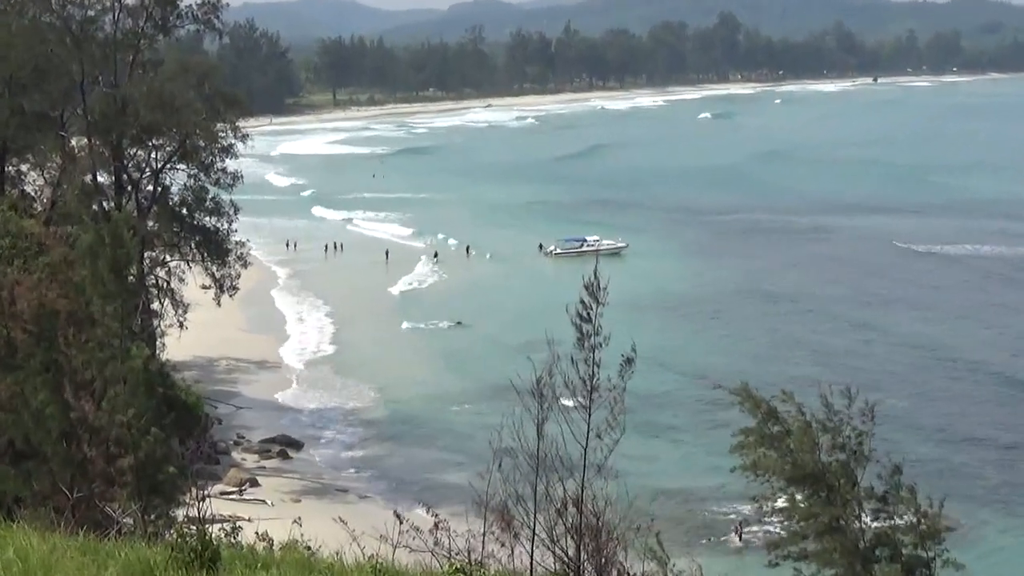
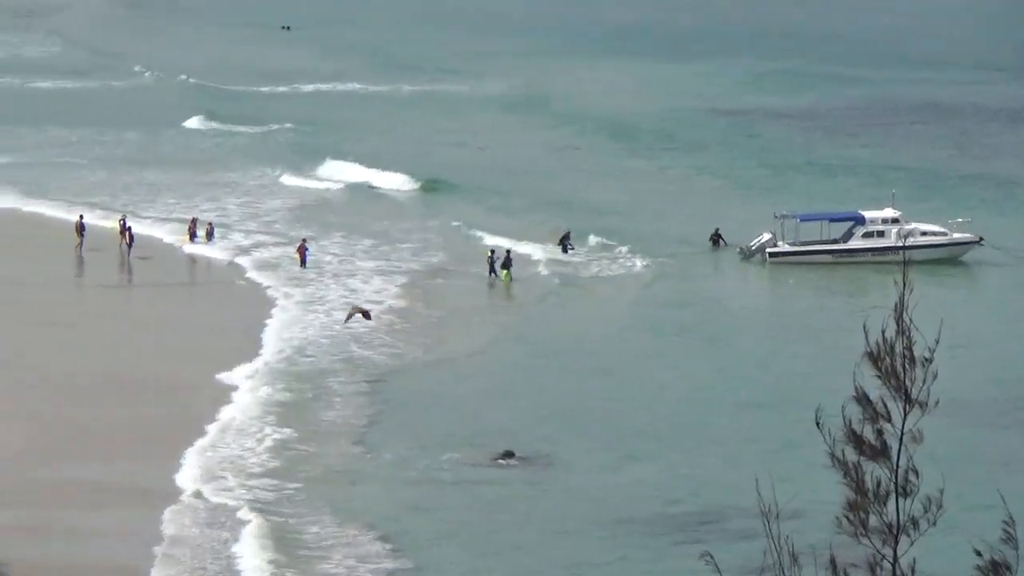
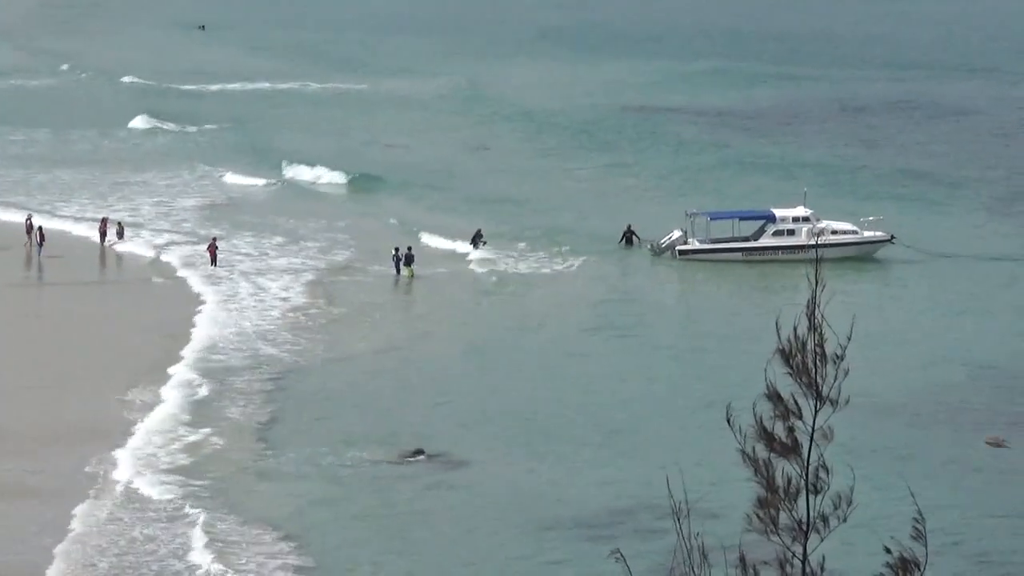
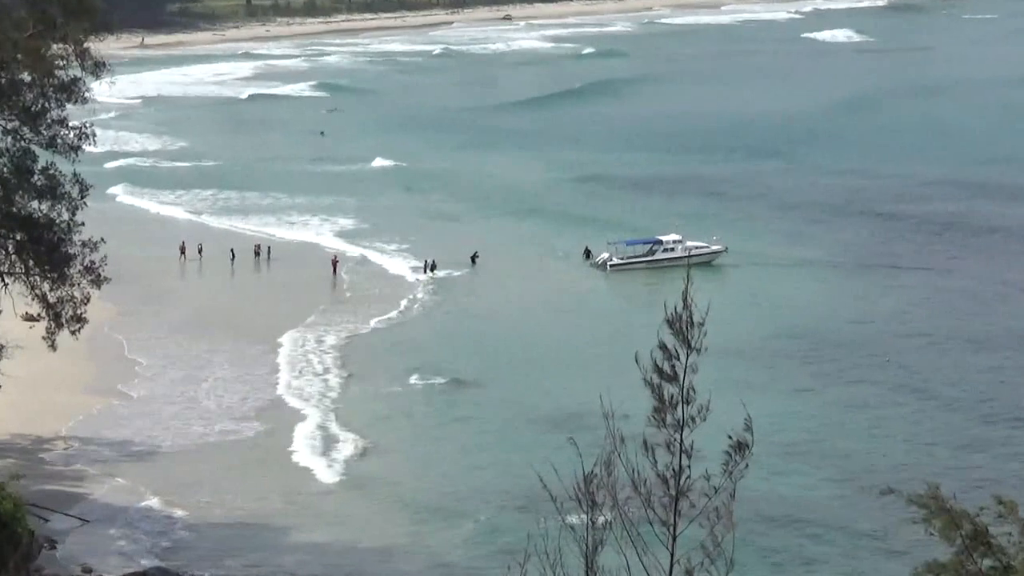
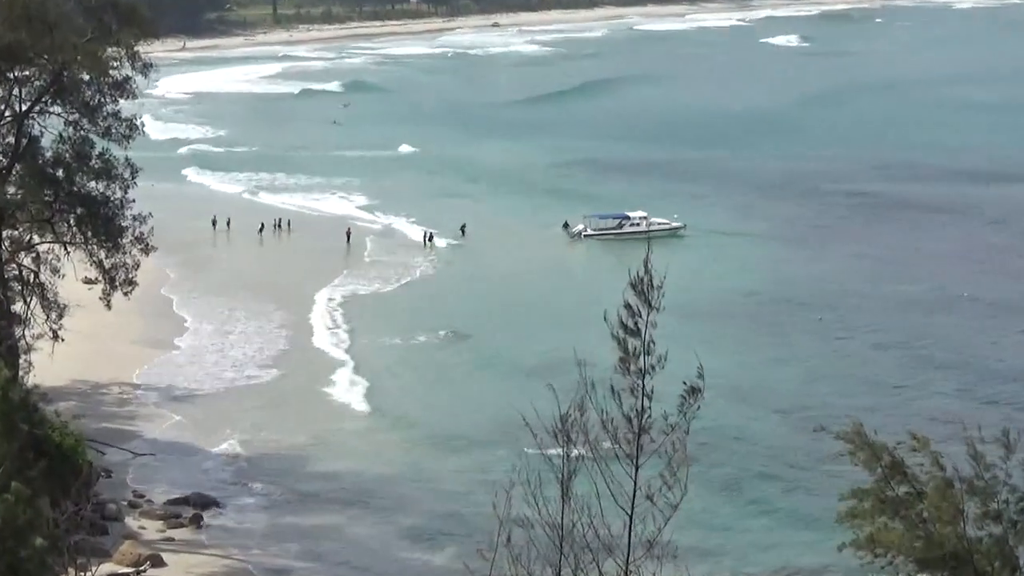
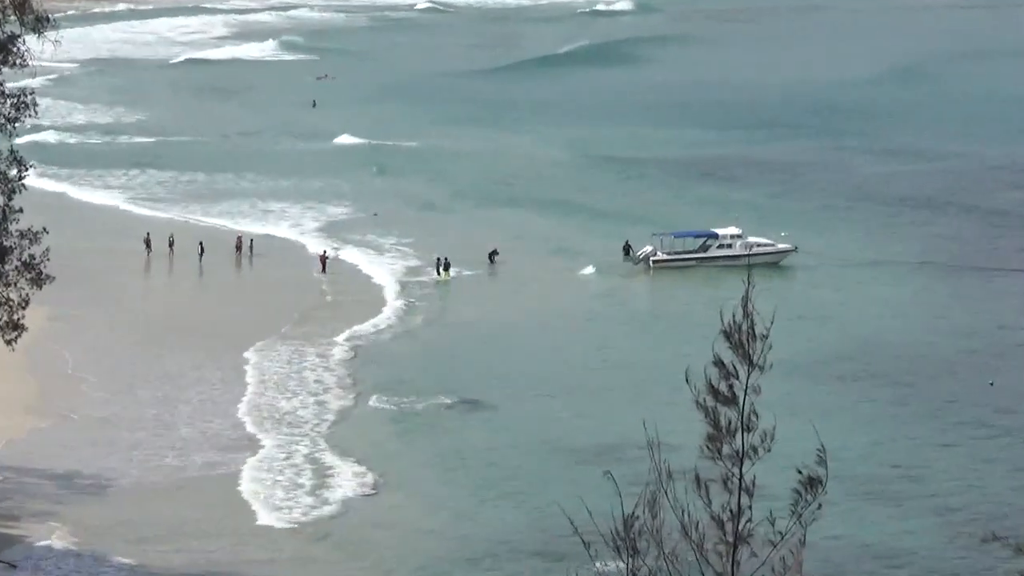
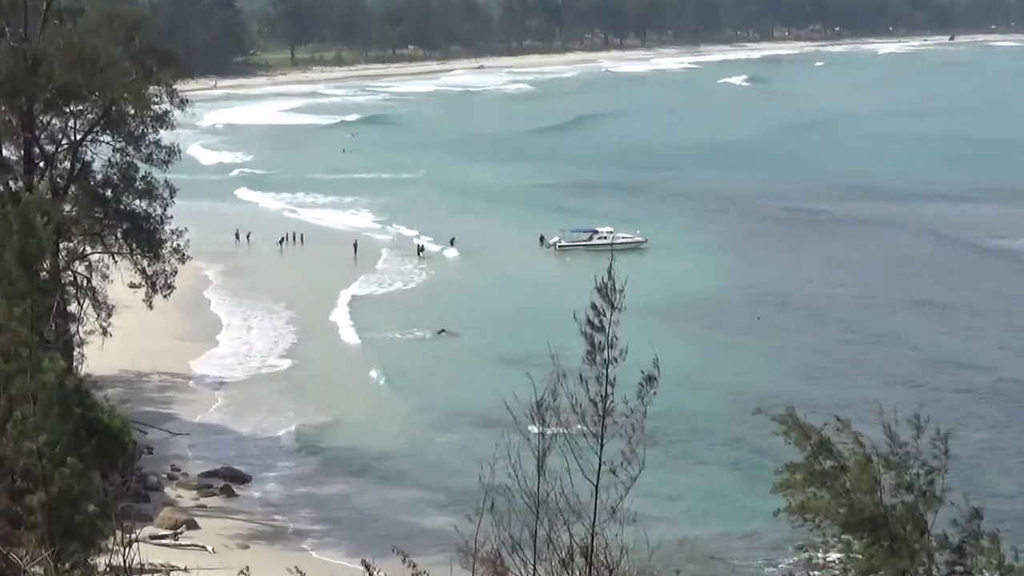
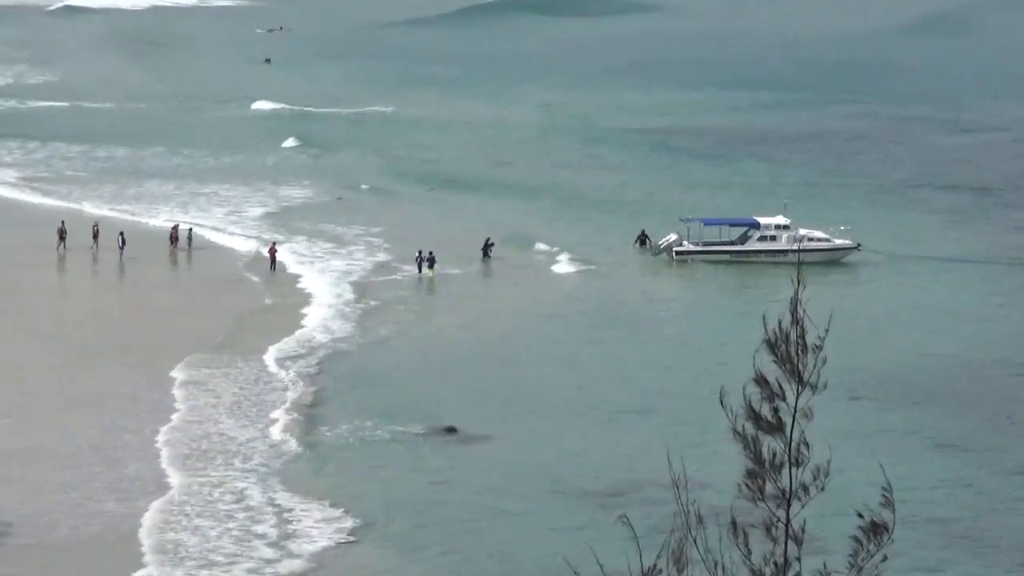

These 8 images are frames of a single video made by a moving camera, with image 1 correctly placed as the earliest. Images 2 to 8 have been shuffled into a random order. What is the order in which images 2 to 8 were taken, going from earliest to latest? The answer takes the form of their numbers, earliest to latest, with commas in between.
7, 5, 4, 6, 8, 3, 2
